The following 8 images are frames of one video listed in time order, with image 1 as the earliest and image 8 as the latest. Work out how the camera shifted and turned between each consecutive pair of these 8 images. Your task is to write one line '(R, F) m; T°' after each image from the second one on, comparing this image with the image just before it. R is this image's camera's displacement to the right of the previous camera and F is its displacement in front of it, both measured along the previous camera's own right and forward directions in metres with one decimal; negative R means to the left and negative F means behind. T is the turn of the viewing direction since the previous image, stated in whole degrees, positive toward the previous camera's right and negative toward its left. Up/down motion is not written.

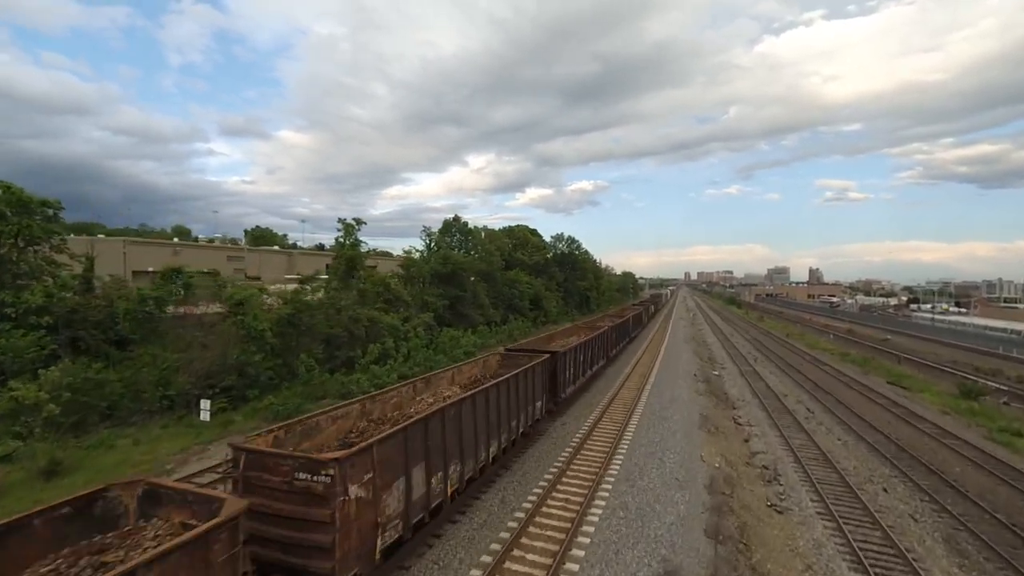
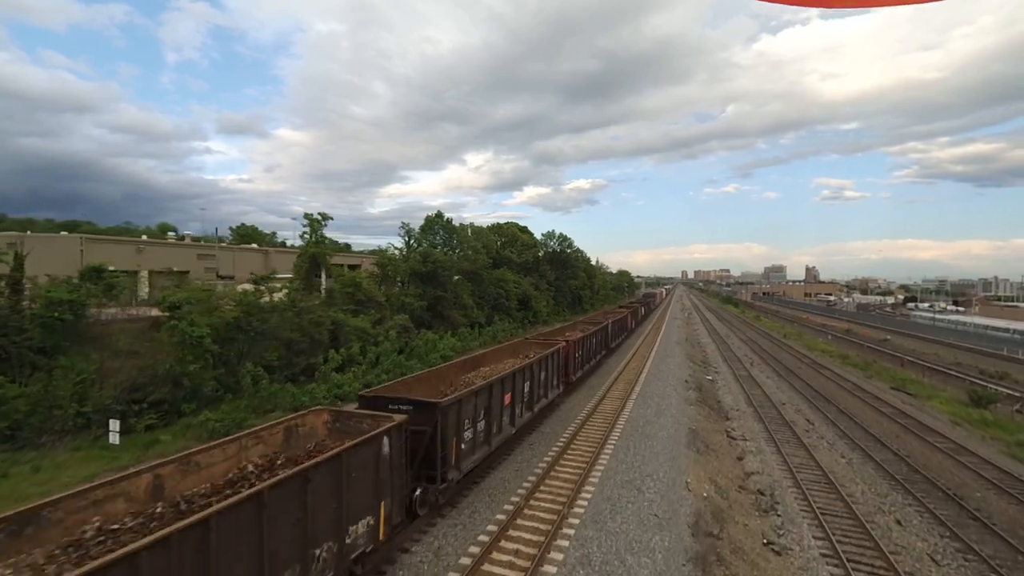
(+0.9, +1.5) m; 0°
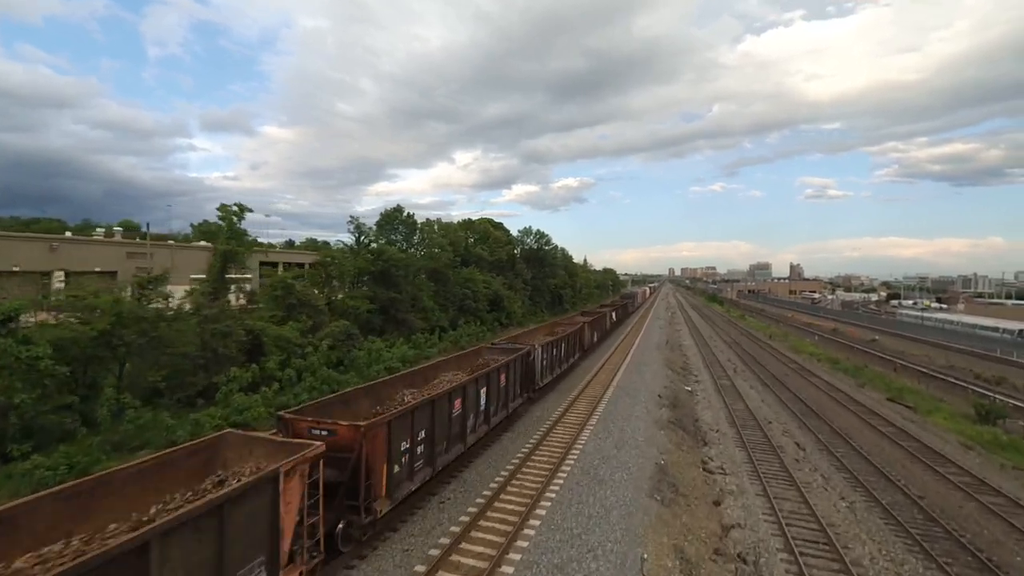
(+1.6, +2.7) m; +1°
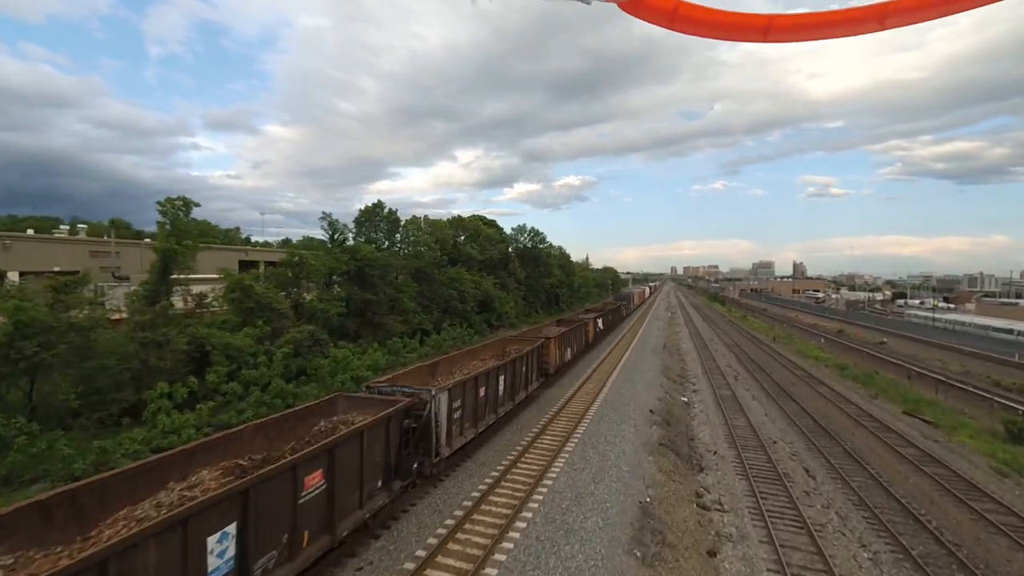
(+0.9, +1.8) m; 0°
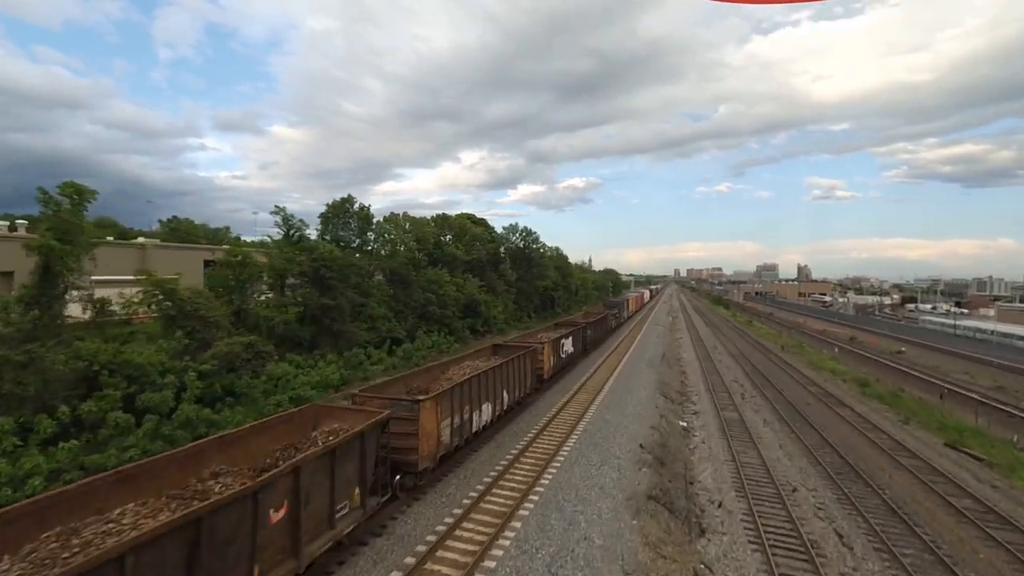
(+1.2, +2.8) m; 0°
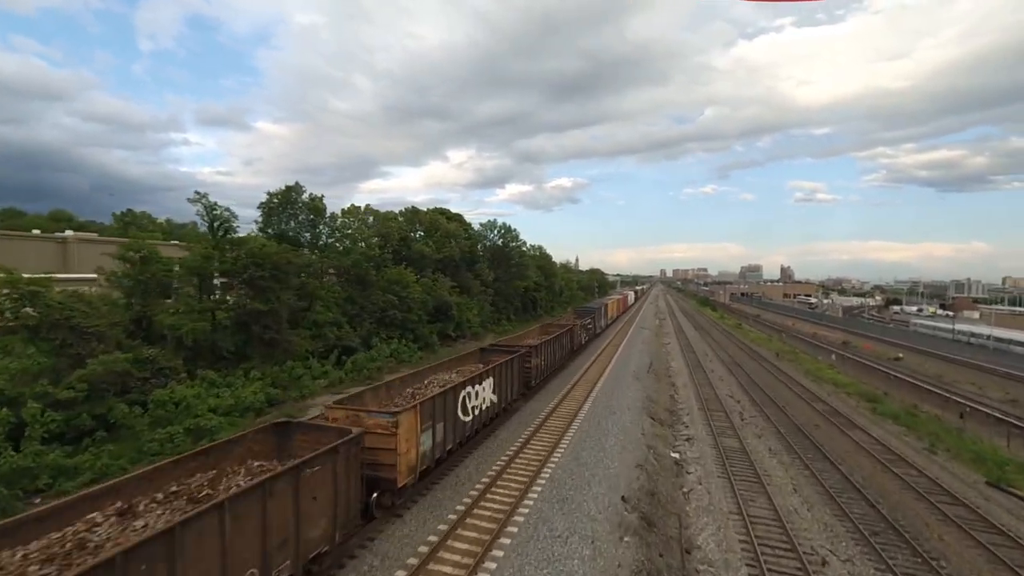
(+0.9, +3.0) m; +2°
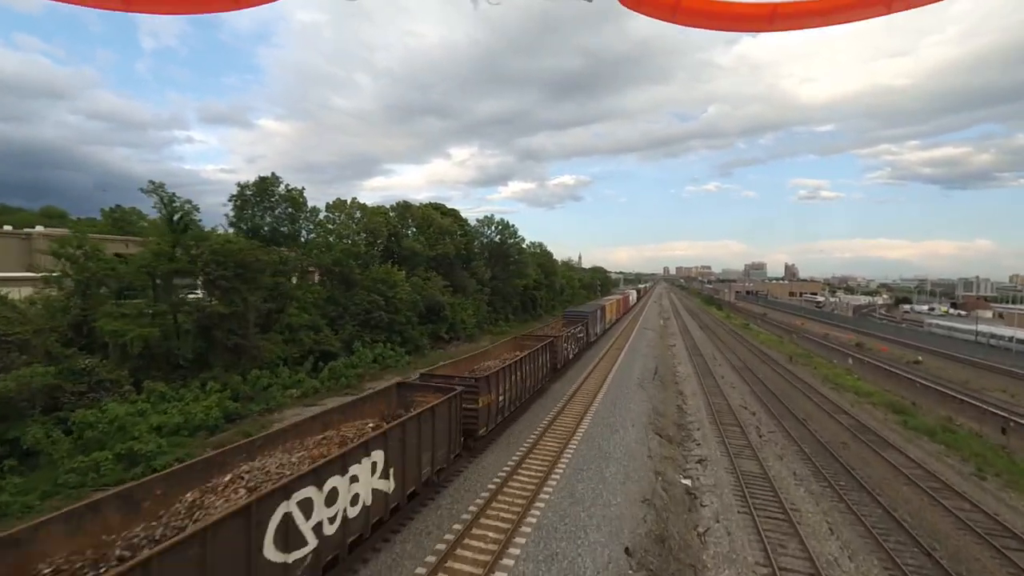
(+0.4, +1.9) m; 0°
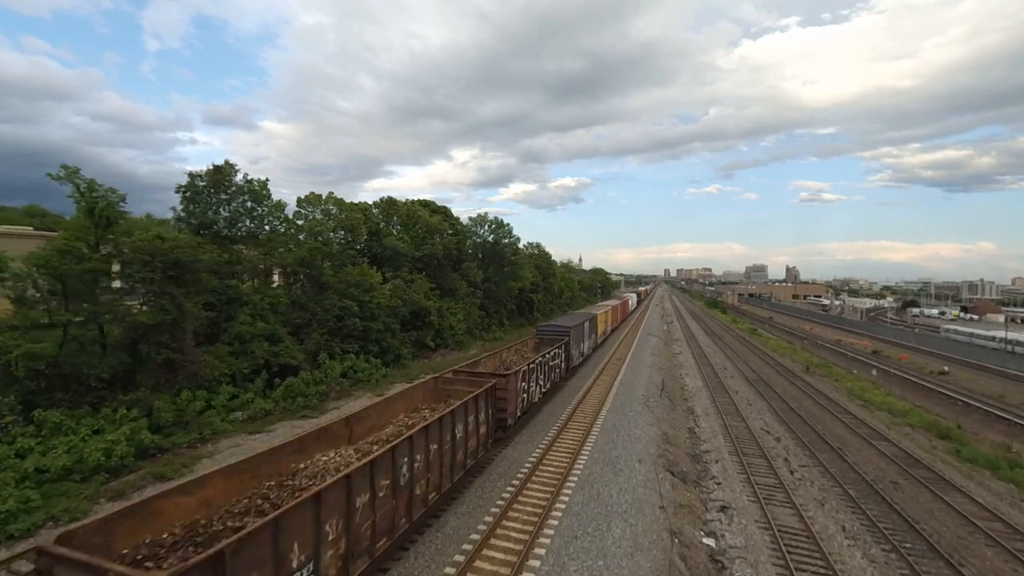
(+0.5, +2.6) m; 0°
